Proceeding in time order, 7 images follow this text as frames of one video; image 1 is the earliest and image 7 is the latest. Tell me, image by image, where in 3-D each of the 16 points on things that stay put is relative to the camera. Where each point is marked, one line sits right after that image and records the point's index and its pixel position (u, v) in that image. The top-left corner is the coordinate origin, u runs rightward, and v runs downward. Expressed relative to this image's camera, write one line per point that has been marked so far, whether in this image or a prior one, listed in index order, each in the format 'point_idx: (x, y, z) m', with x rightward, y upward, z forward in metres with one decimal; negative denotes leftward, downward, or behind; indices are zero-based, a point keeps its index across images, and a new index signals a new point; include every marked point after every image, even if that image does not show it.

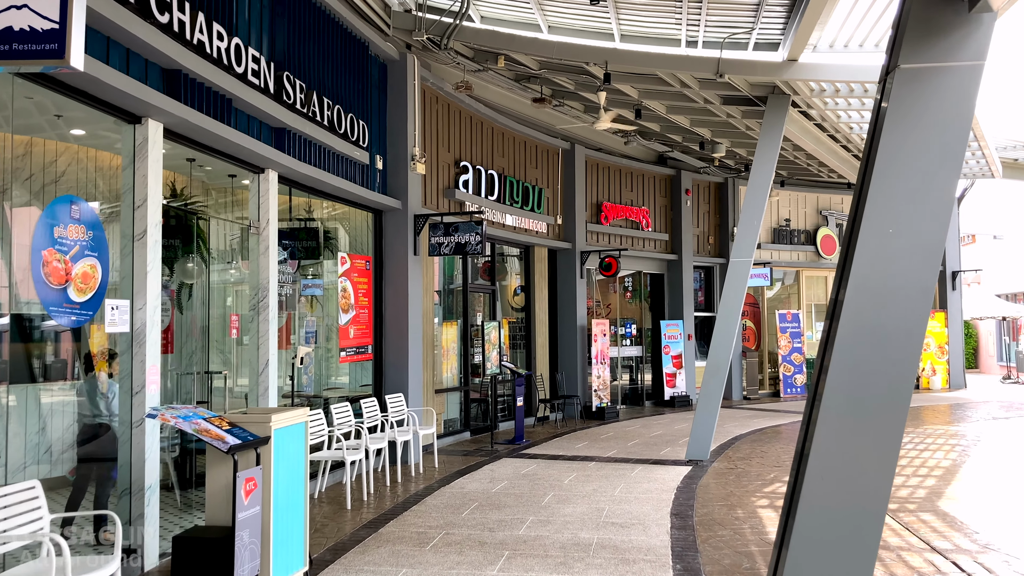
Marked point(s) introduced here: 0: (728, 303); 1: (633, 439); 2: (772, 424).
0: (+2.1, -0.1, +8.9) m
1: (+1.4, -1.8, +10.8) m
2: (+3.6, -1.9, +12.8) m
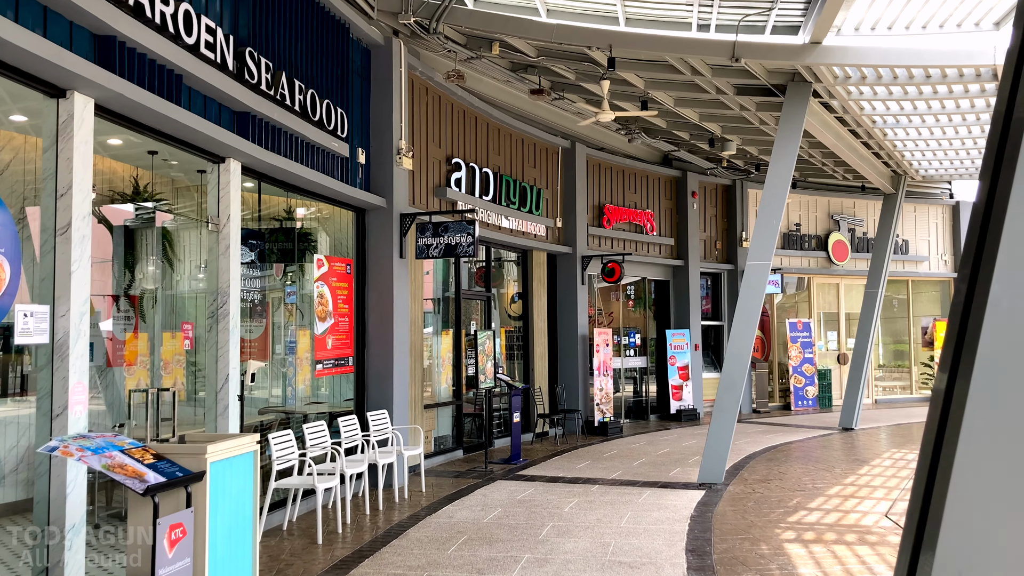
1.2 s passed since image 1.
0: (+2.0, -0.2, +8.1) m
1: (+1.4, -1.8, +10.0) m
2: (+3.6, -2.0, +12.0) m
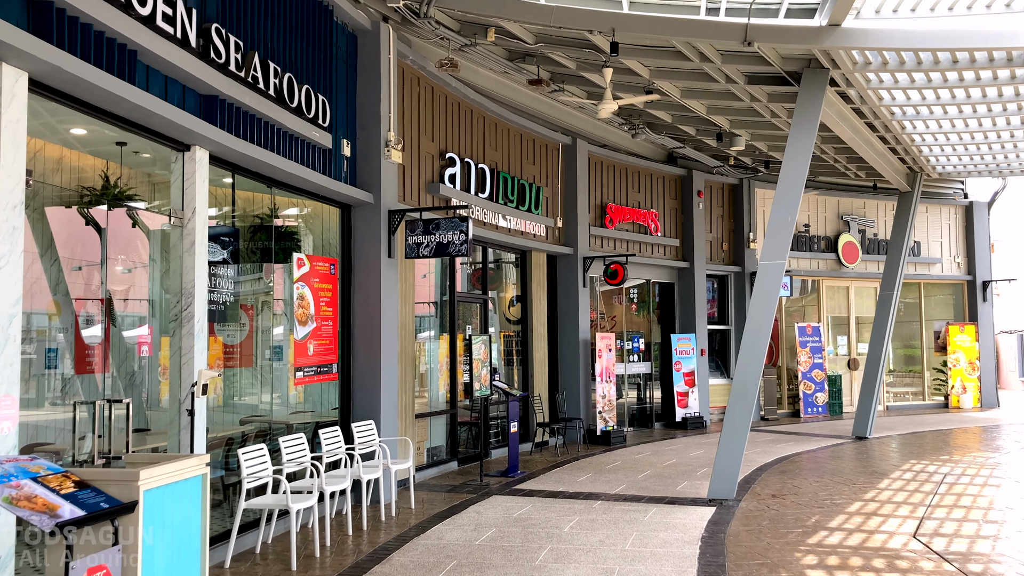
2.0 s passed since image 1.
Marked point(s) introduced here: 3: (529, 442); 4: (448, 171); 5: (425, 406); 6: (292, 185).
0: (+2.0, -0.2, +7.5) m
1: (+1.4, -1.9, +9.4) m
2: (+3.5, -2.0, +11.5) m
3: (+0.2, -1.9, +11.4) m
4: (-0.7, +1.2, +9.3) m
5: (-0.9, -1.2, +9.1) m
6: (-1.6, +0.8, +6.9) m
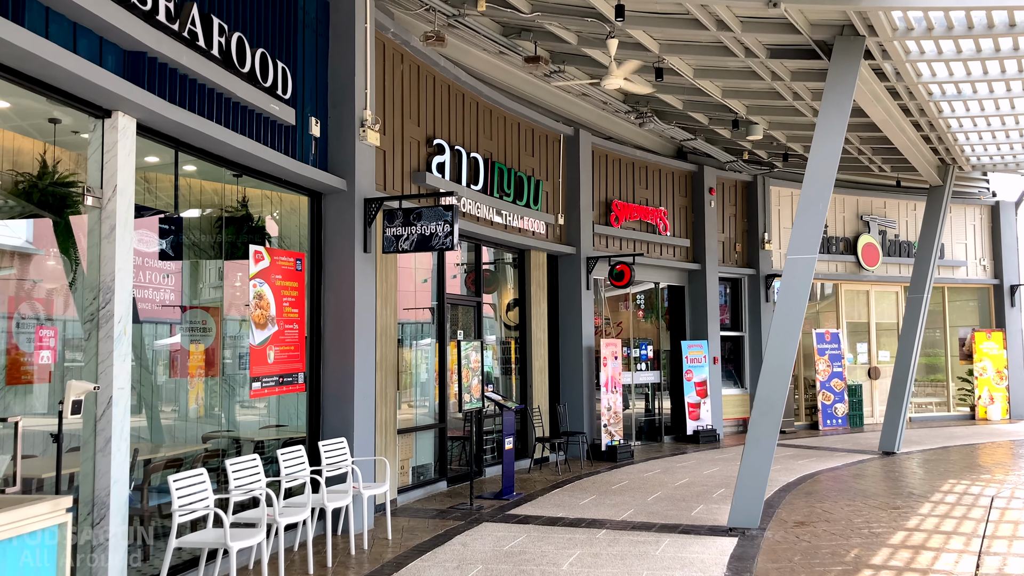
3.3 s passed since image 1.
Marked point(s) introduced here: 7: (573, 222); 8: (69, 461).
0: (+1.9, -0.2, +6.6) m
1: (+1.3, -1.9, +8.5) m
2: (+3.5, -2.0, +10.5) m
3: (+0.2, -1.9, +10.5) m
4: (-0.7, +1.2, +8.4) m
5: (-0.9, -1.2, +8.2) m
6: (-1.7, +0.8, +6.0) m
7: (+0.8, +0.8, +11.3) m
8: (-2.1, -0.8, +4.3) m
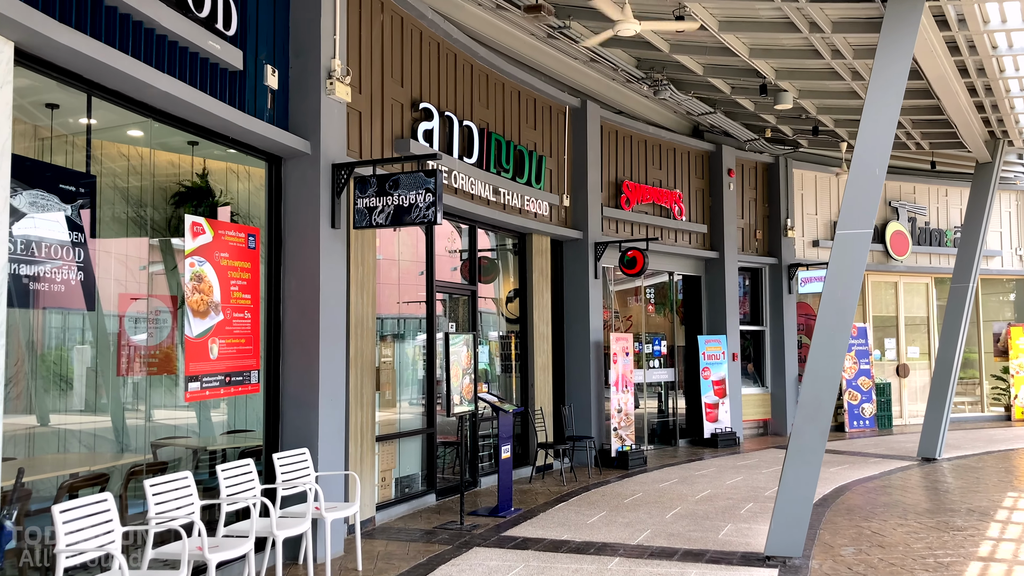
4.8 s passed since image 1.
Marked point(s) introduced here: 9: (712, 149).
0: (+1.9, -0.1, +5.5) m
1: (+1.3, -1.8, +7.4) m
2: (+3.5, -1.9, +9.4) m
3: (+0.2, -1.8, +9.4) m
4: (-0.7, +1.3, +7.3) m
5: (-0.9, -1.1, +7.1) m
6: (-1.7, +0.9, +4.9) m
7: (+0.8, +0.9, +10.2) m
8: (-2.1, -0.7, +3.2) m
9: (+2.7, +1.9, +12.5) m
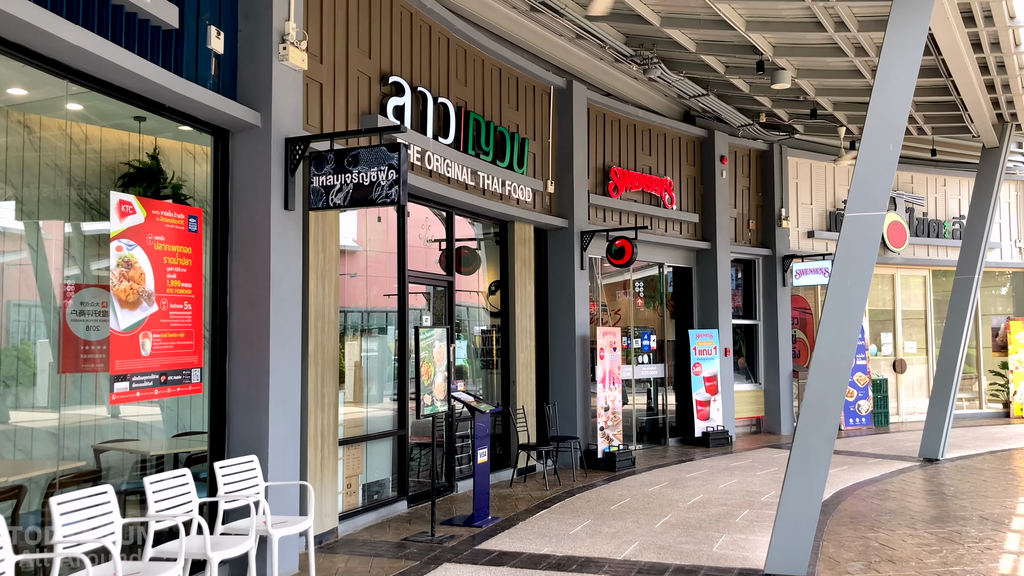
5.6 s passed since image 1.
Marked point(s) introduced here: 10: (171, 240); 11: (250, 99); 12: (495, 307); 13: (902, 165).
0: (+1.8, 0.0, +4.9) m
1: (+1.1, -1.7, +6.9) m
2: (+3.3, -1.8, +8.9) m
3: (0.0, -1.7, +8.8) m
4: (-0.9, +1.4, +6.7) m
5: (-1.1, -1.0, +6.5) m
6: (-1.9, +1.0, +4.3) m
7: (+0.6, +1.0, +9.6) m
8: (-2.2, -0.7, +2.6) m
9: (+2.5, +2.0, +12.0) m
10: (-1.7, +0.2, +4.7) m
11: (-1.5, +1.1, +5.1) m
12: (-0.2, -0.2, +8.9) m
13: (+6.1, +1.9, +14.5) m
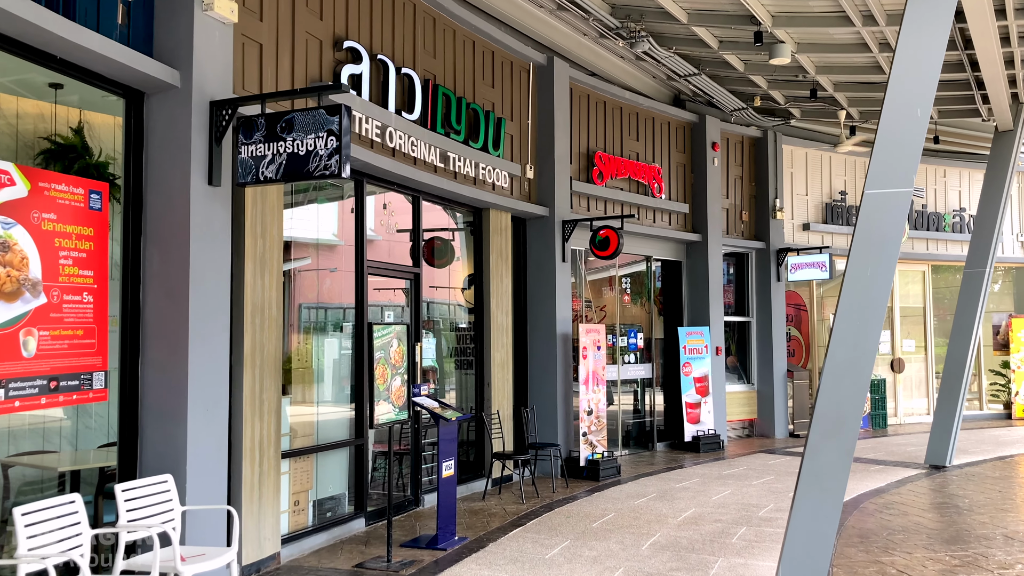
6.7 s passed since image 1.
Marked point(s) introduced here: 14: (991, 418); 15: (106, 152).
0: (+1.6, 0.0, +4.2) m
1: (+0.9, -1.6, +6.1) m
2: (+3.1, -1.8, +8.2) m
3: (-0.3, -1.7, +8.1) m
4: (-1.1, +1.4, +5.9) m
5: (-1.3, -0.9, +5.8) m
6: (-2.0, +1.0, +3.6) m
7: (+0.3, +1.1, +8.9) m
8: (-2.4, -0.6, +1.8) m
9: (+2.2, +2.1, +11.3) m
10: (-1.9, +0.3, +3.9) m
11: (-1.6, +1.1, +4.4) m
12: (-0.4, -0.1, +8.2) m
13: (+5.9, +2.0, +13.8) m
14: (+7.6, -2.1, +14.6) m
15: (-1.9, +0.6, +4.2) m
